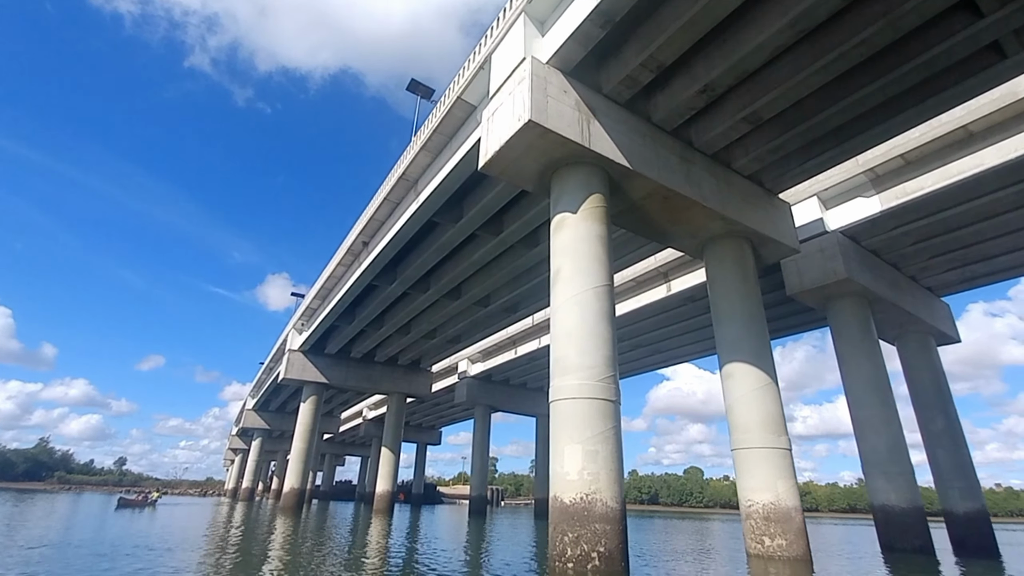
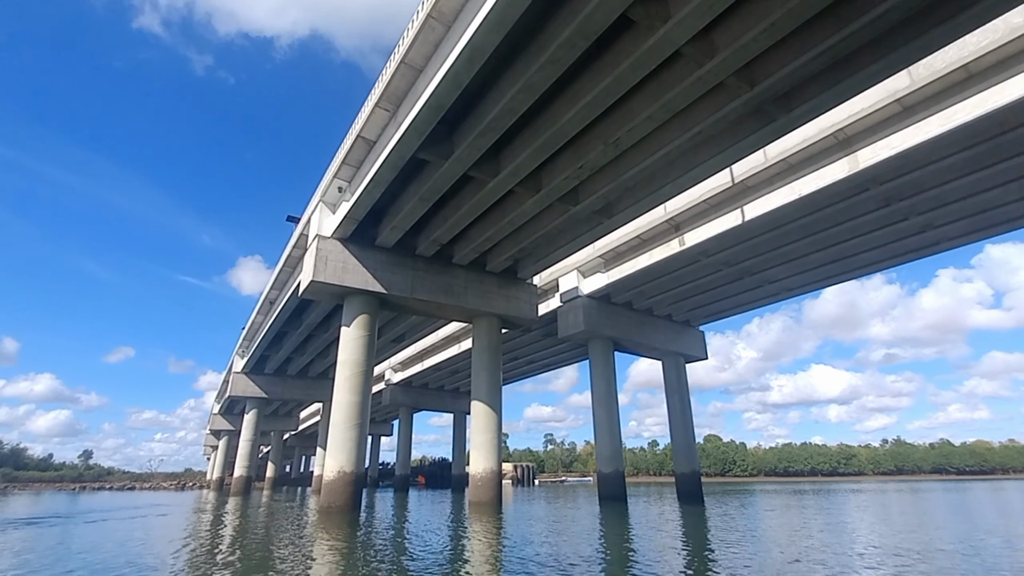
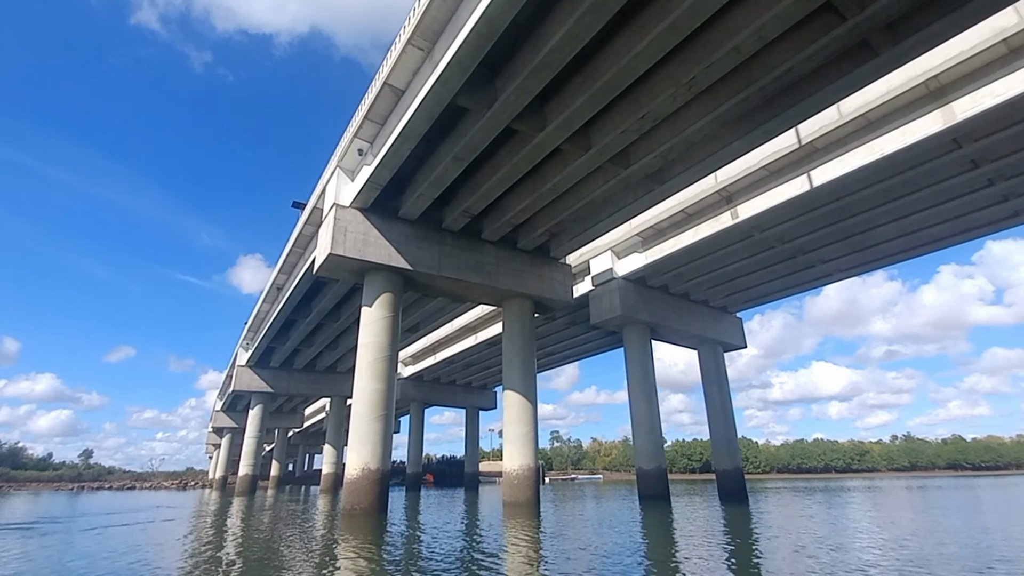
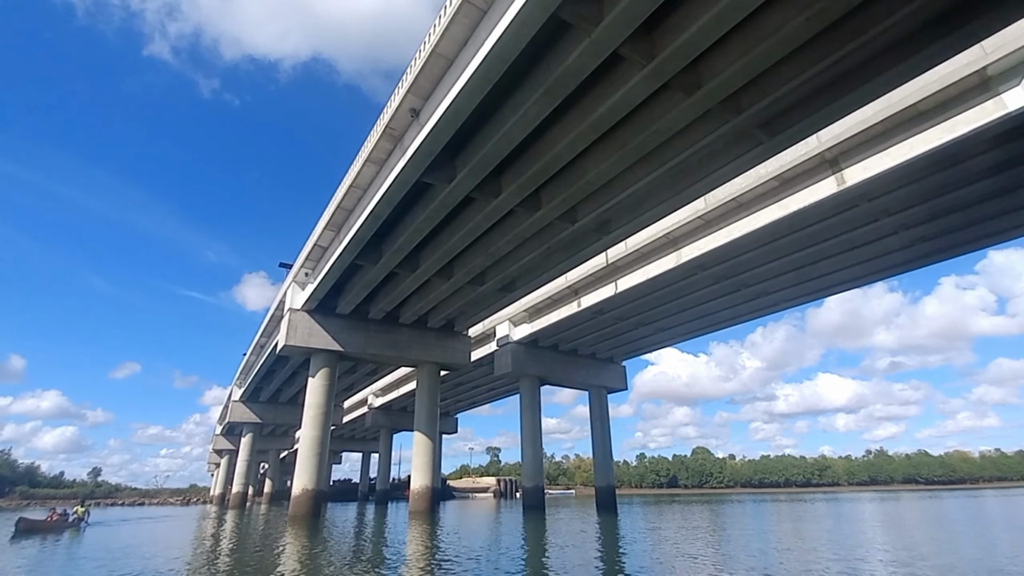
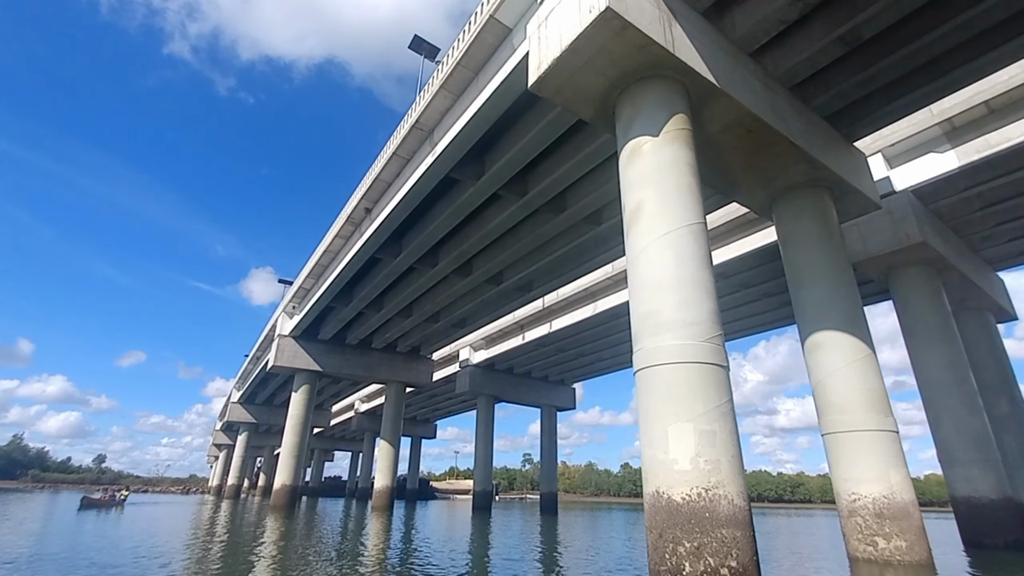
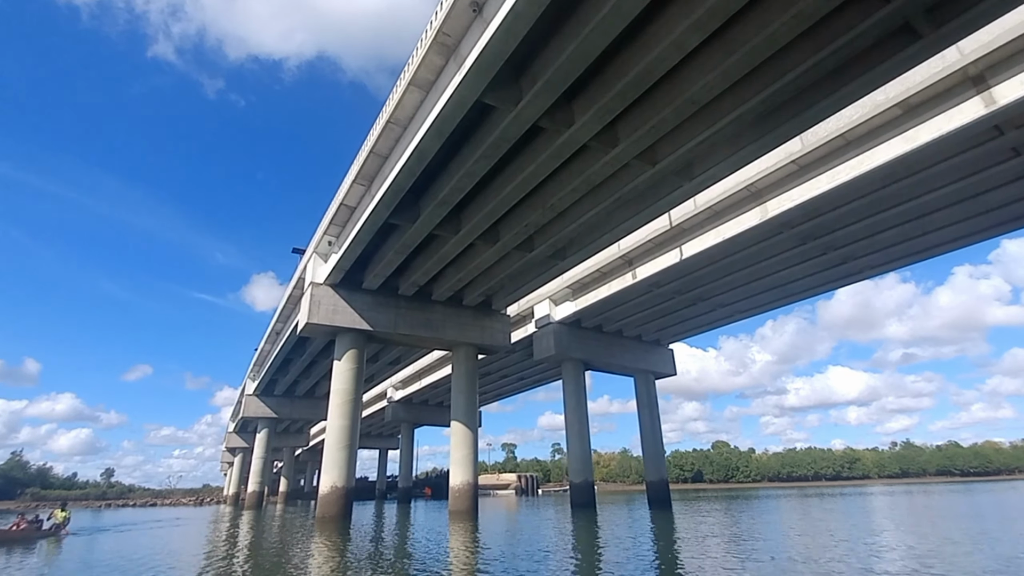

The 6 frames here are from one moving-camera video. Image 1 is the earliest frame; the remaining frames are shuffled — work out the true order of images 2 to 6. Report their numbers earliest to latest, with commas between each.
5, 4, 6, 2, 3
